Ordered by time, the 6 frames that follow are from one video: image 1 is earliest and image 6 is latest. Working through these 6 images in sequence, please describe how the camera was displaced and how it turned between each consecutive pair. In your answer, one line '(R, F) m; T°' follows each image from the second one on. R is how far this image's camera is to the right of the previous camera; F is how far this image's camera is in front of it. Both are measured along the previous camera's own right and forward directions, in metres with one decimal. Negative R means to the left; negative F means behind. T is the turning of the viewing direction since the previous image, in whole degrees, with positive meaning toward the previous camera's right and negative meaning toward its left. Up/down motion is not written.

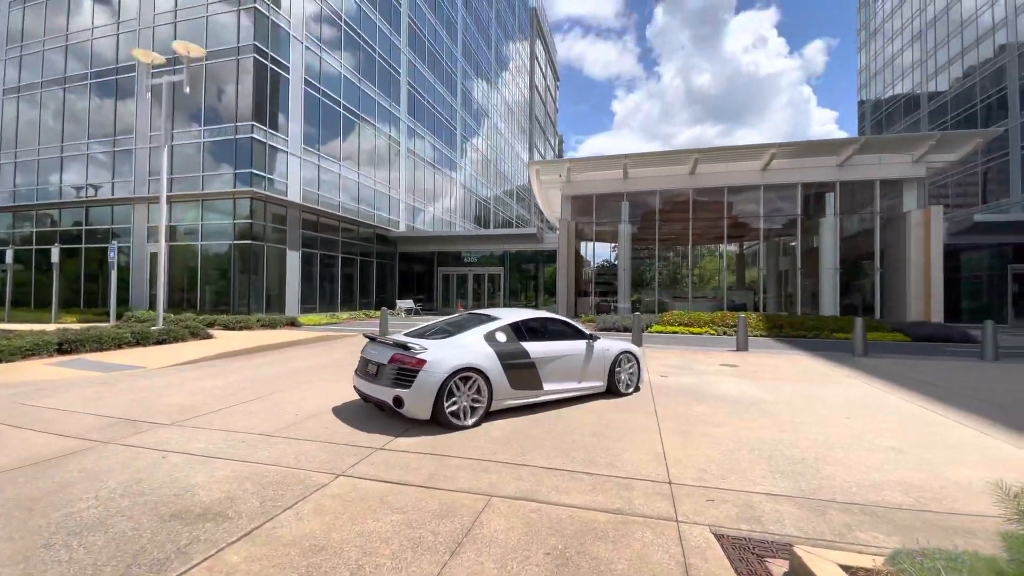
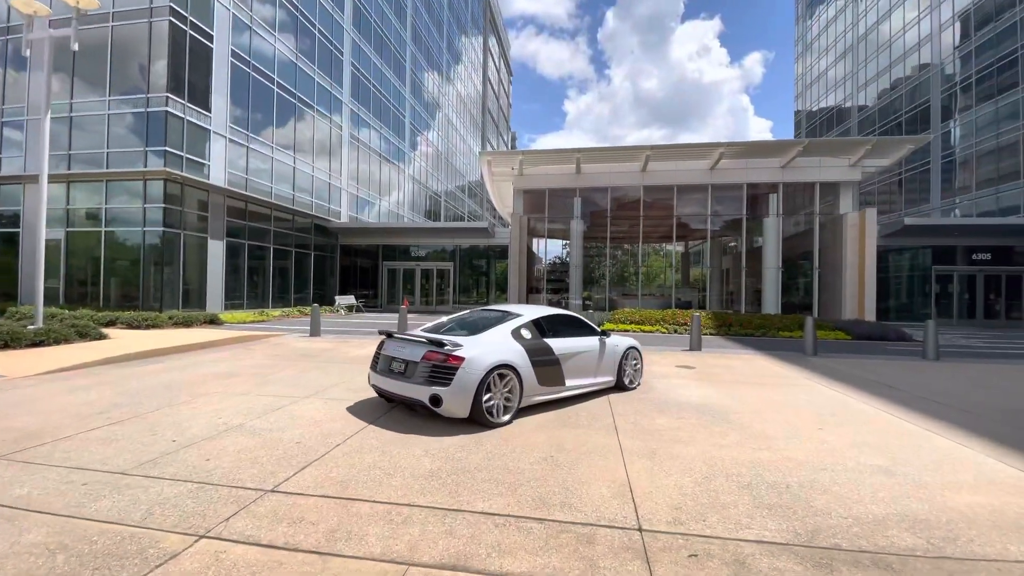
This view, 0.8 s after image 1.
(+0.1, +1.0) m; +6°
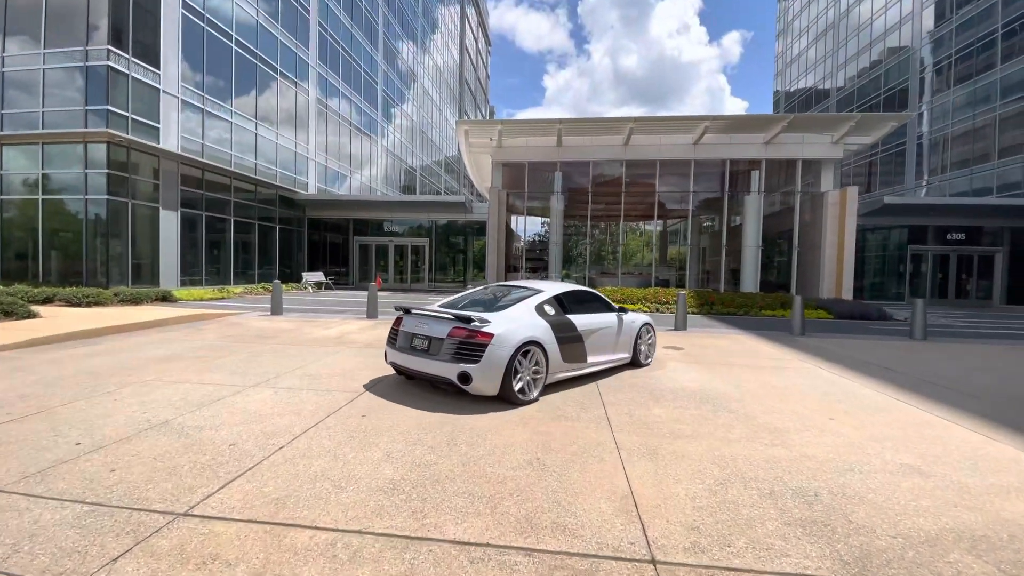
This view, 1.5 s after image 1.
(0.0, +0.8) m; +3°
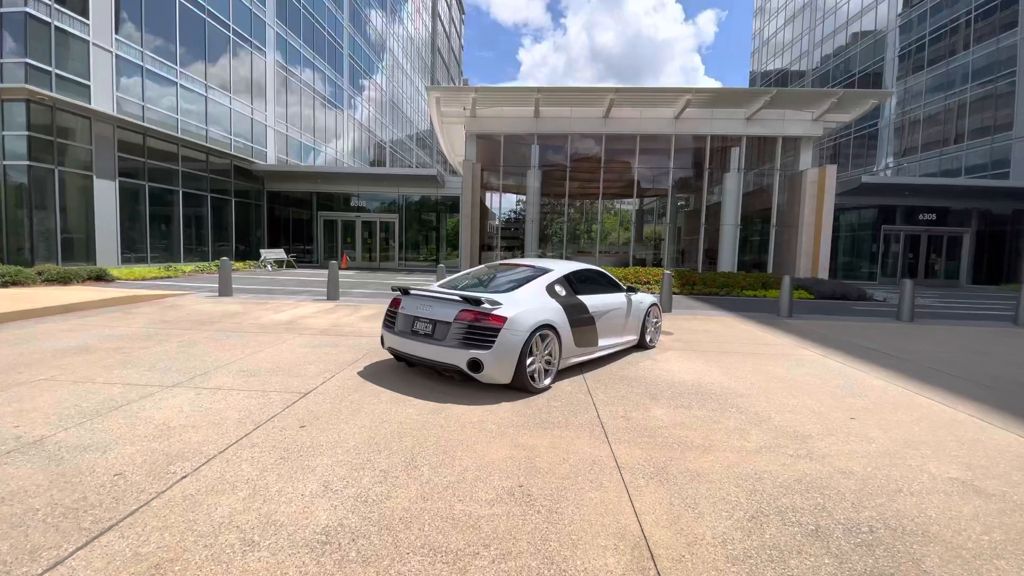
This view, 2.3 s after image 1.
(0.0, +0.9) m; +3°
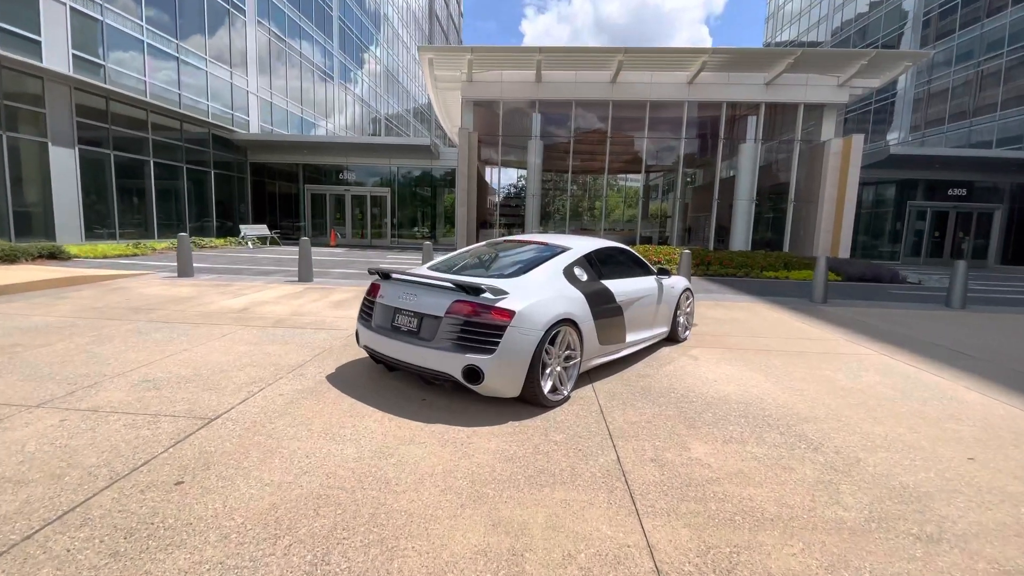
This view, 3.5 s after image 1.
(+0.1, +1.4) m; 0°
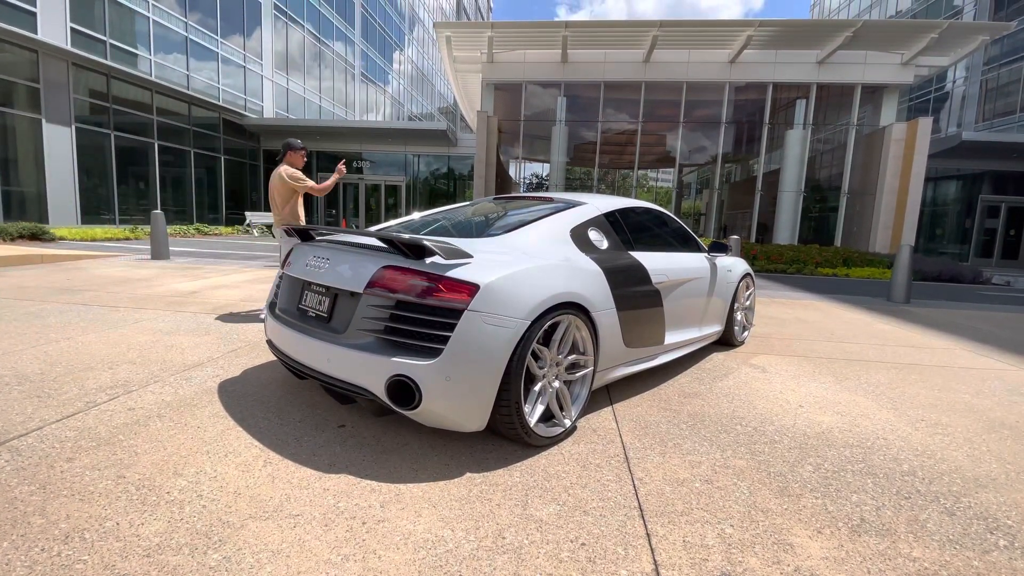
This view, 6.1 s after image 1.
(+0.3, +1.5) m; -3°
